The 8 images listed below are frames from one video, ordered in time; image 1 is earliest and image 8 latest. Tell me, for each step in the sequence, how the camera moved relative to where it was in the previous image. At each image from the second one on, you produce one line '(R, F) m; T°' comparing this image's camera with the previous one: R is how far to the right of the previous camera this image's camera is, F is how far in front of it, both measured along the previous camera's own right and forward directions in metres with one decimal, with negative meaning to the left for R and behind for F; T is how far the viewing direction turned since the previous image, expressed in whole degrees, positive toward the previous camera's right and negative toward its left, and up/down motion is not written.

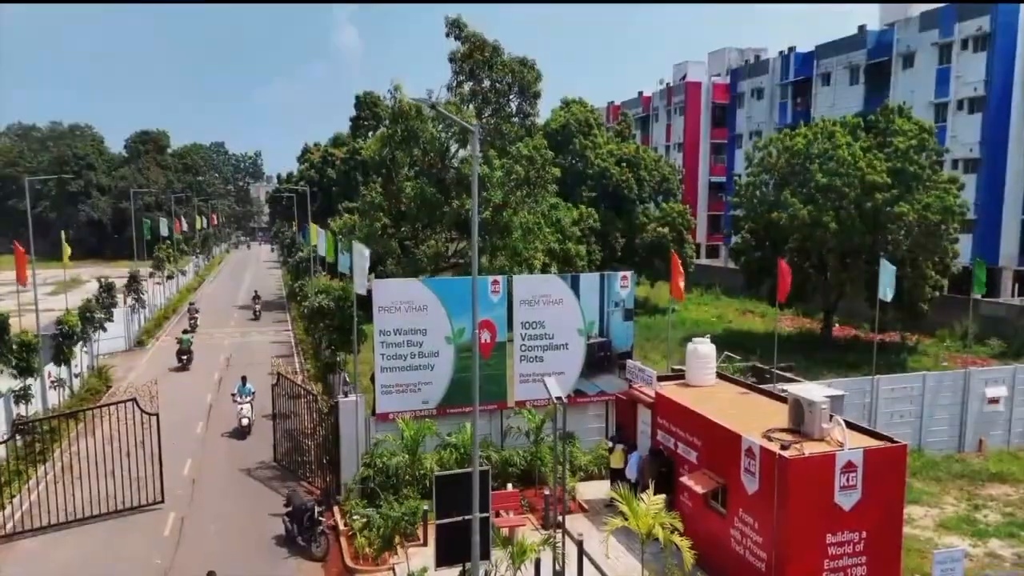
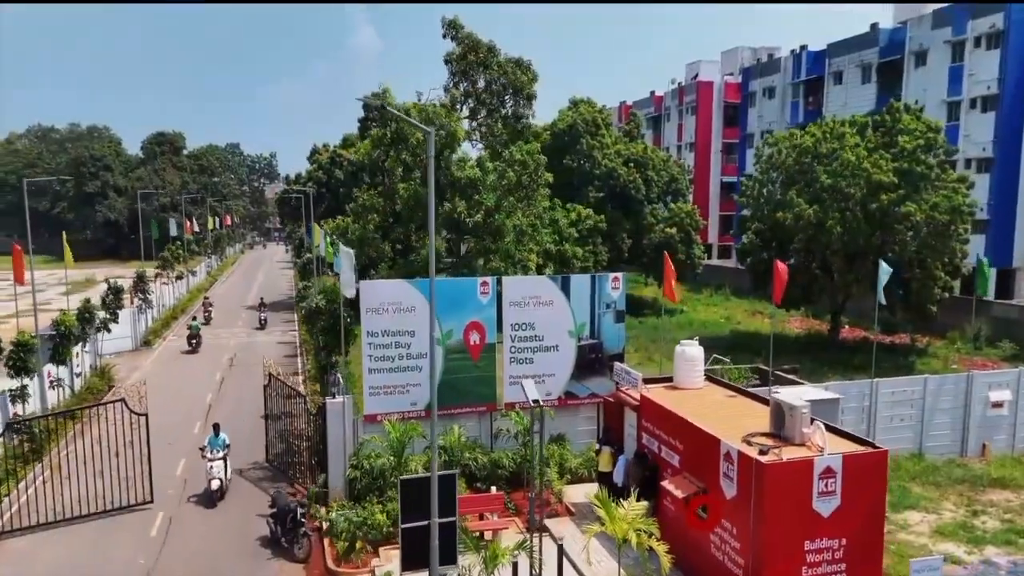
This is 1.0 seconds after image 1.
(+0.5, +0.1) m; -1°
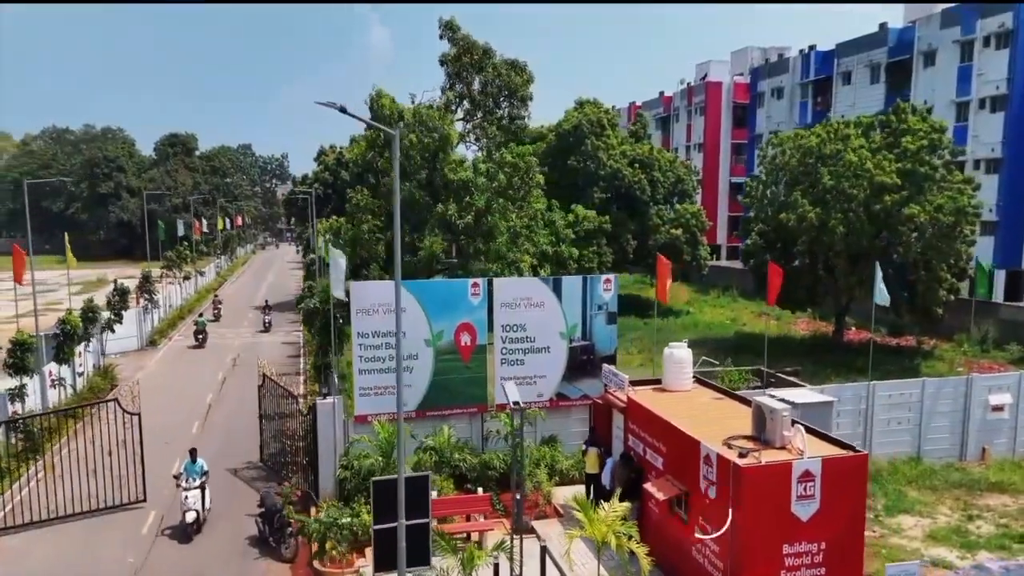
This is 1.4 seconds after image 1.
(+0.4, 0.0) m; -1°
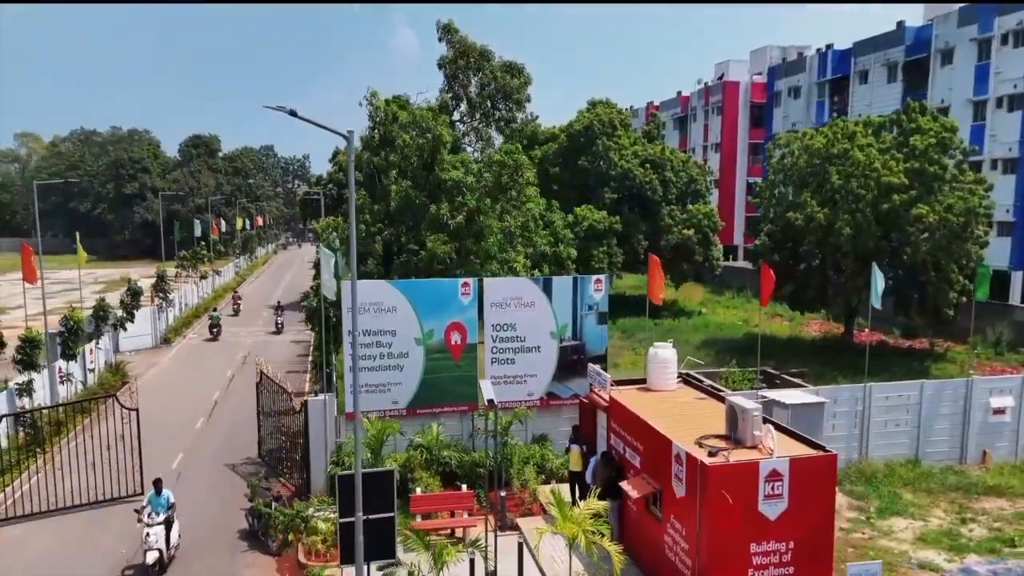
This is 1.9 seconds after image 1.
(+0.6, -0.1) m; -2°
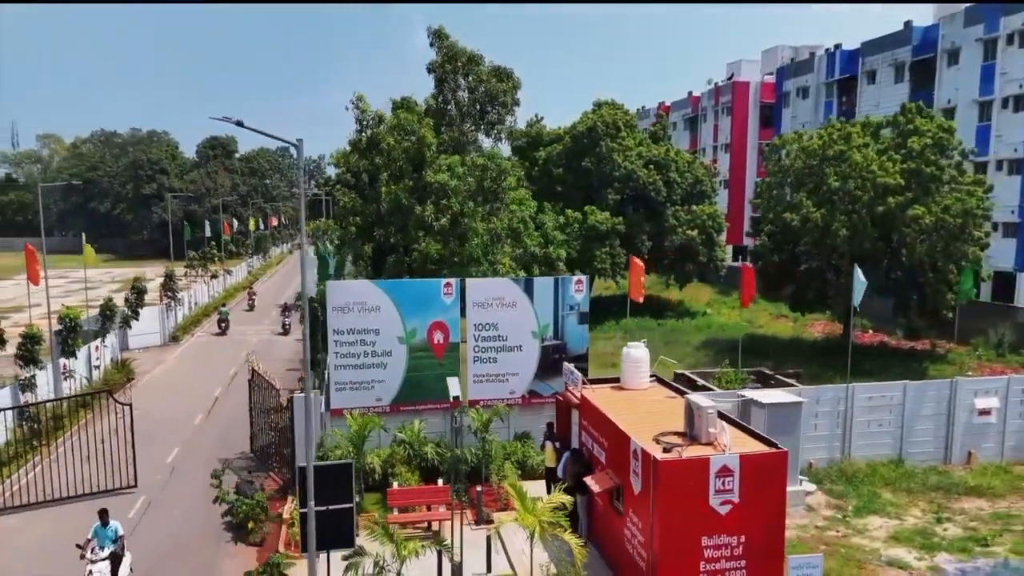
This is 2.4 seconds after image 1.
(+0.7, -0.3) m; -1°
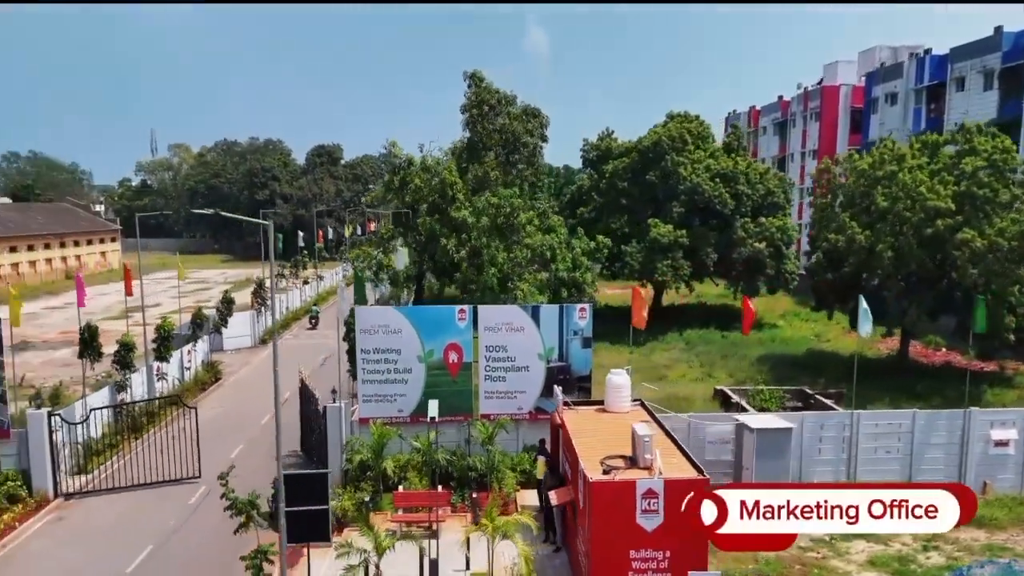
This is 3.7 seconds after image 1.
(+2.2, -1.4) m; -8°
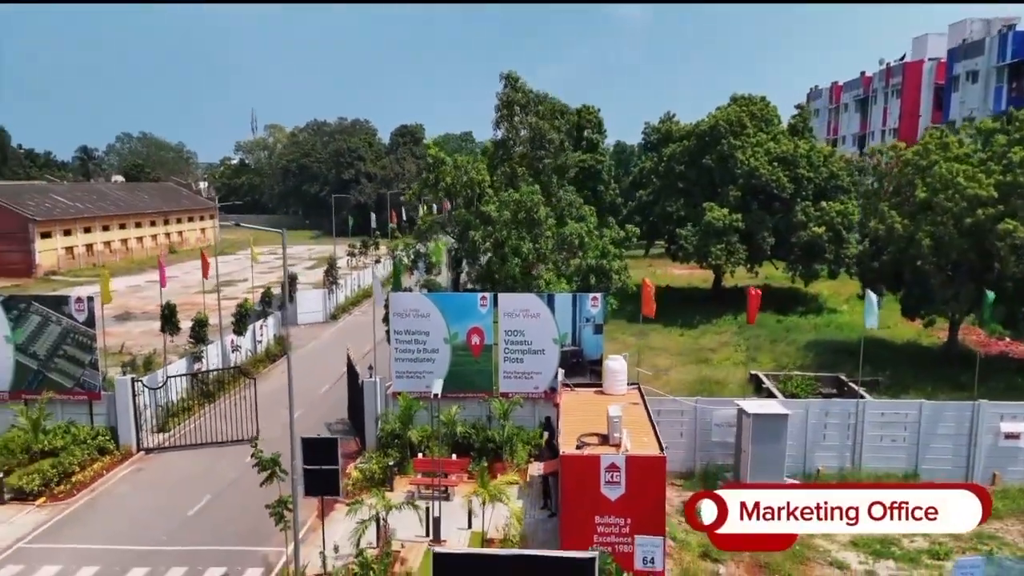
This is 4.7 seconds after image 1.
(+1.7, -1.4) m; -7°
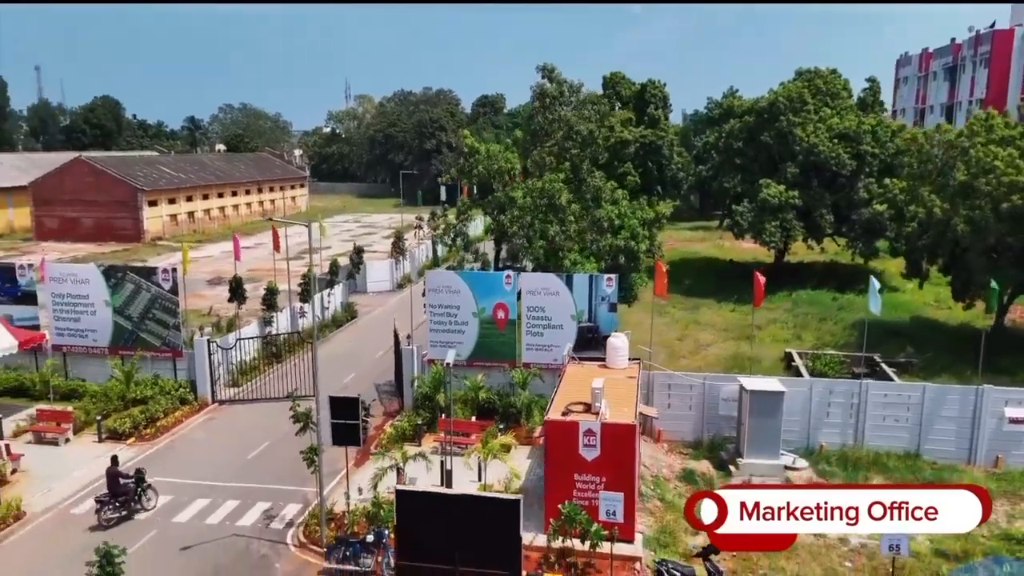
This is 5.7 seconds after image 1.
(+1.8, -1.6) m; -7°
